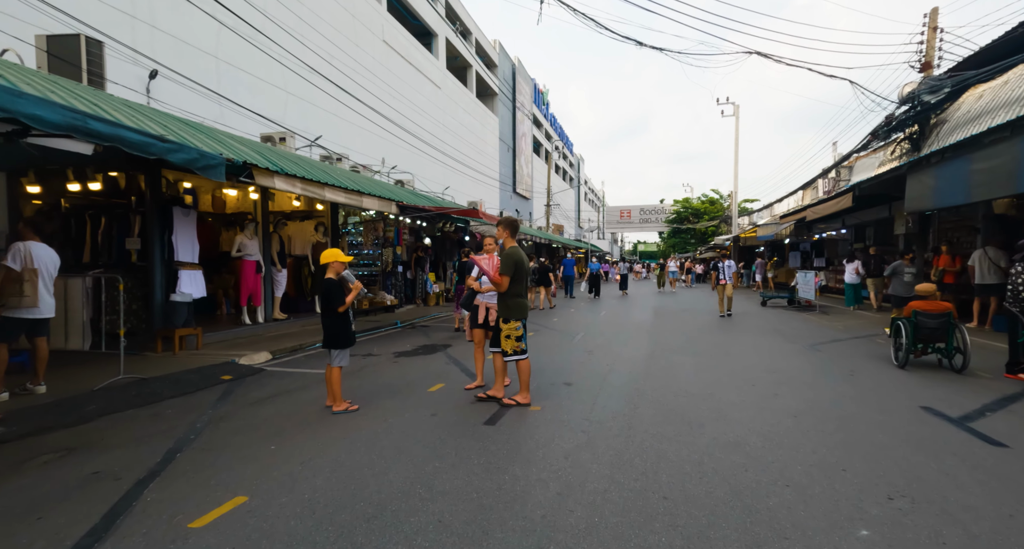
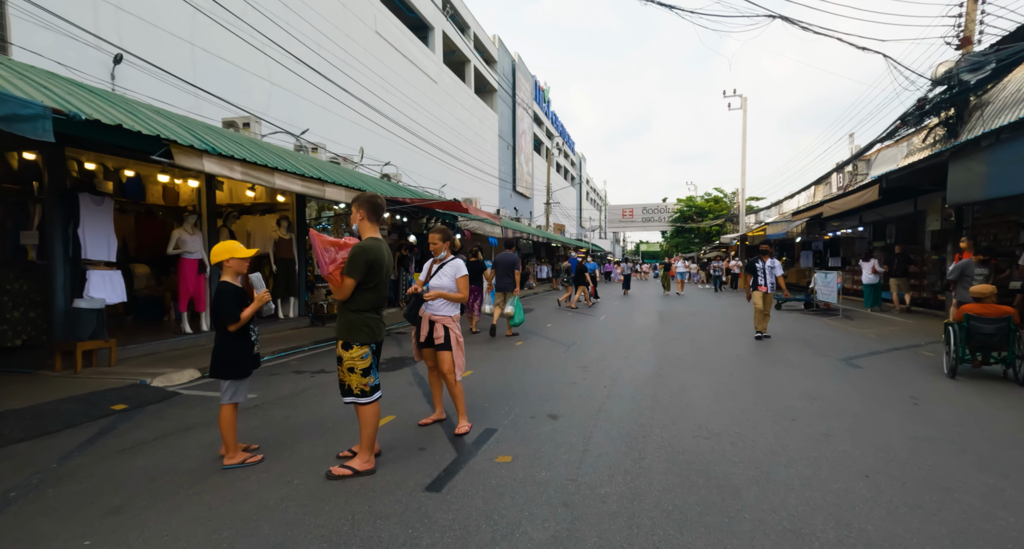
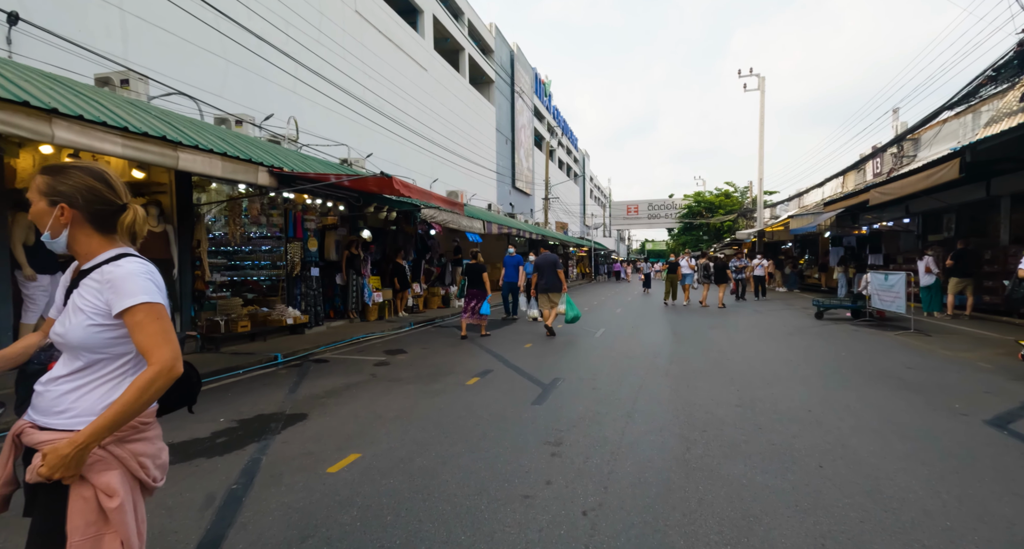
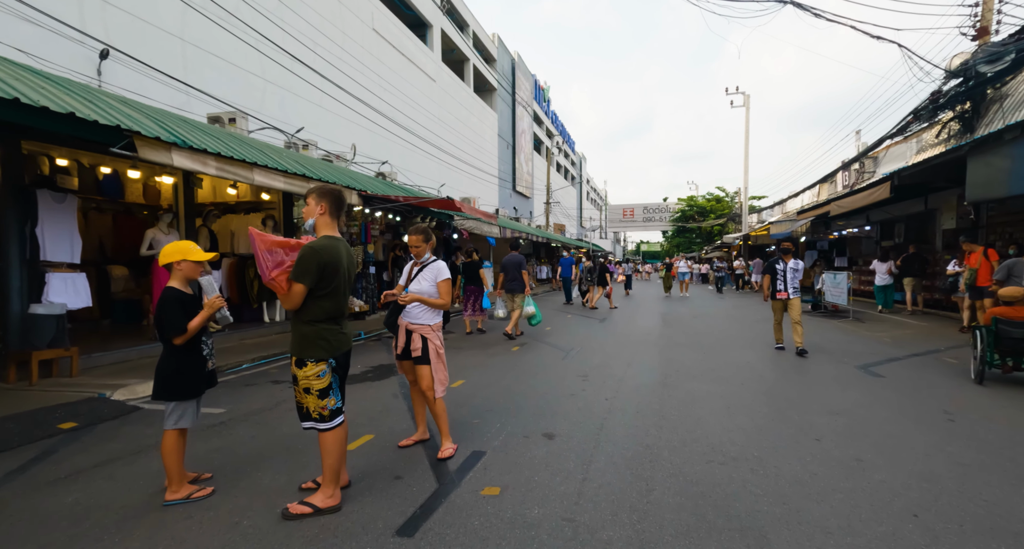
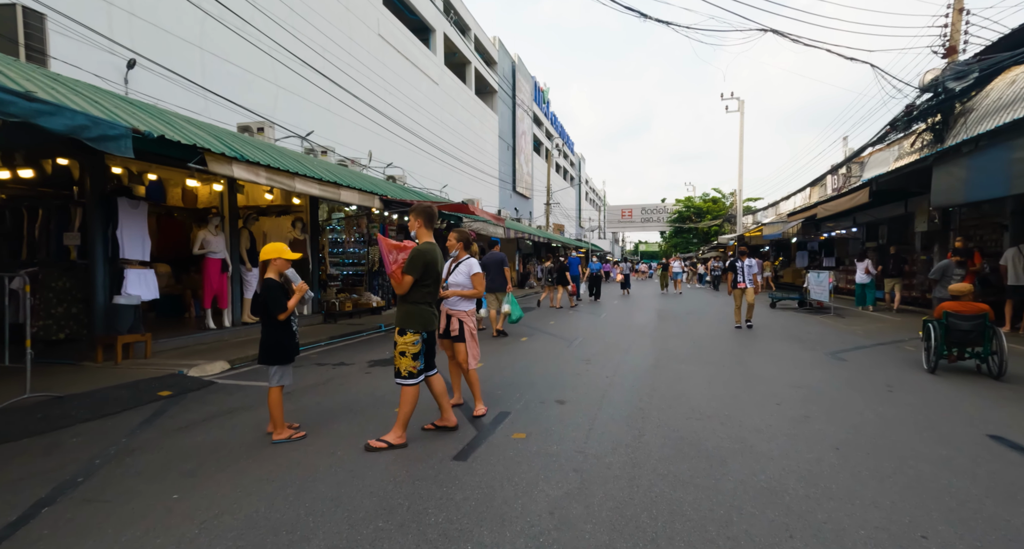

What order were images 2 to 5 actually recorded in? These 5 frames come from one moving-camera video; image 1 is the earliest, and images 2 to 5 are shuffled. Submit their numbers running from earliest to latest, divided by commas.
5, 2, 4, 3
